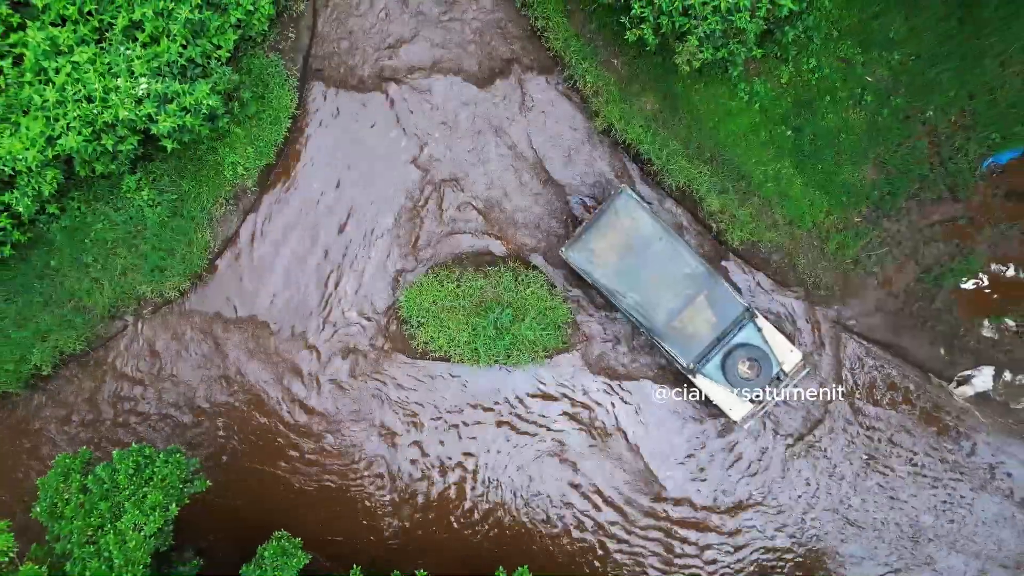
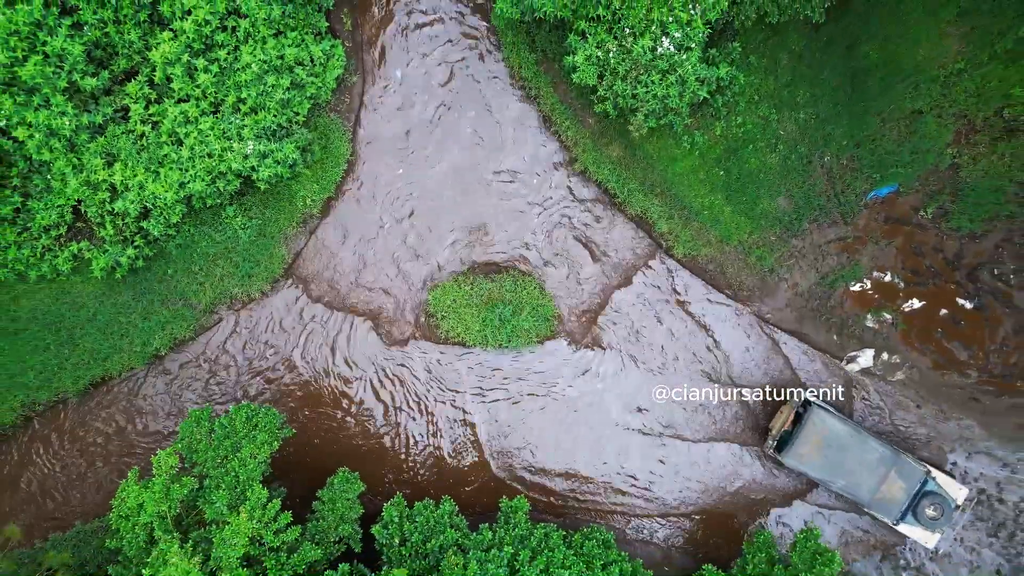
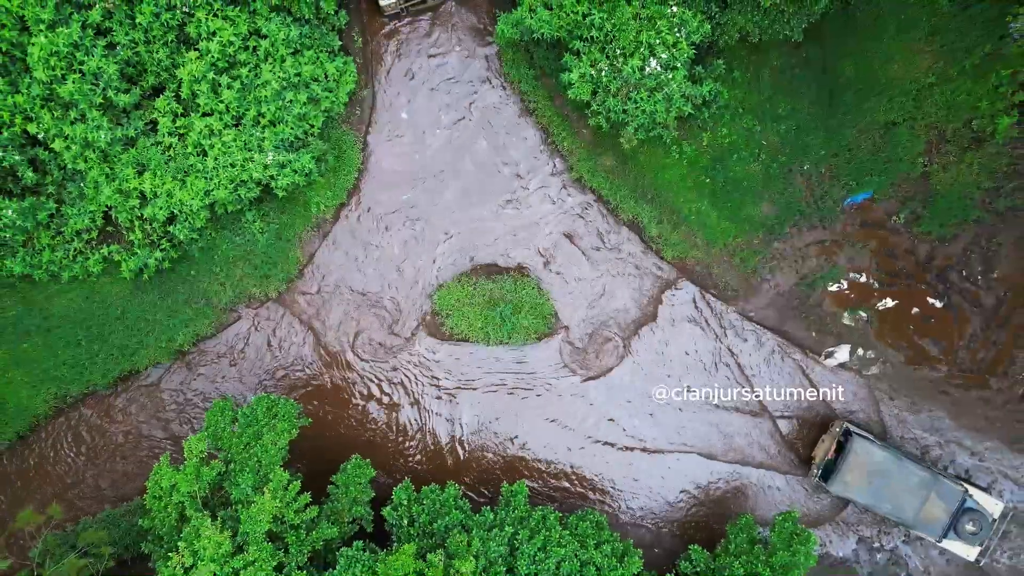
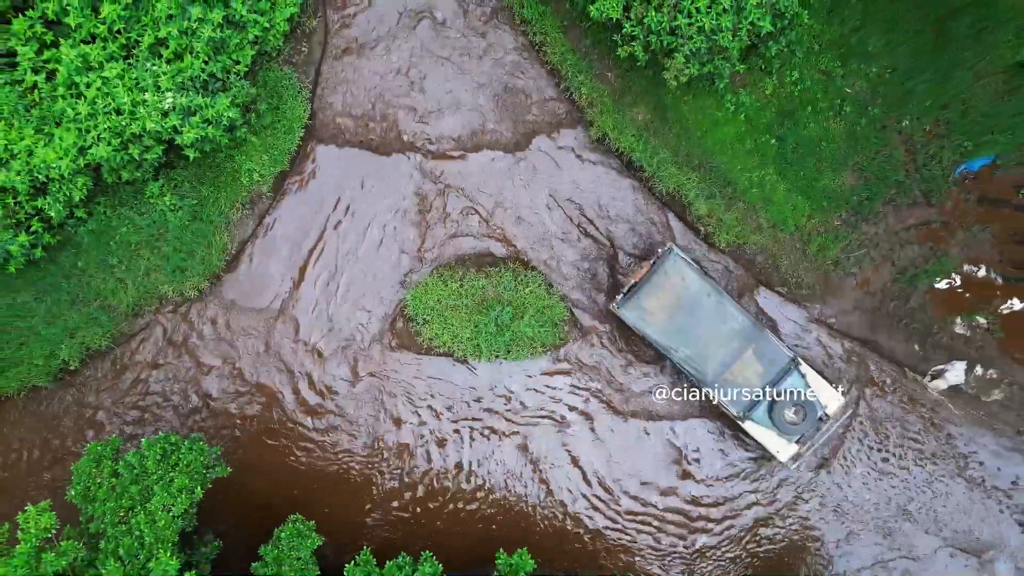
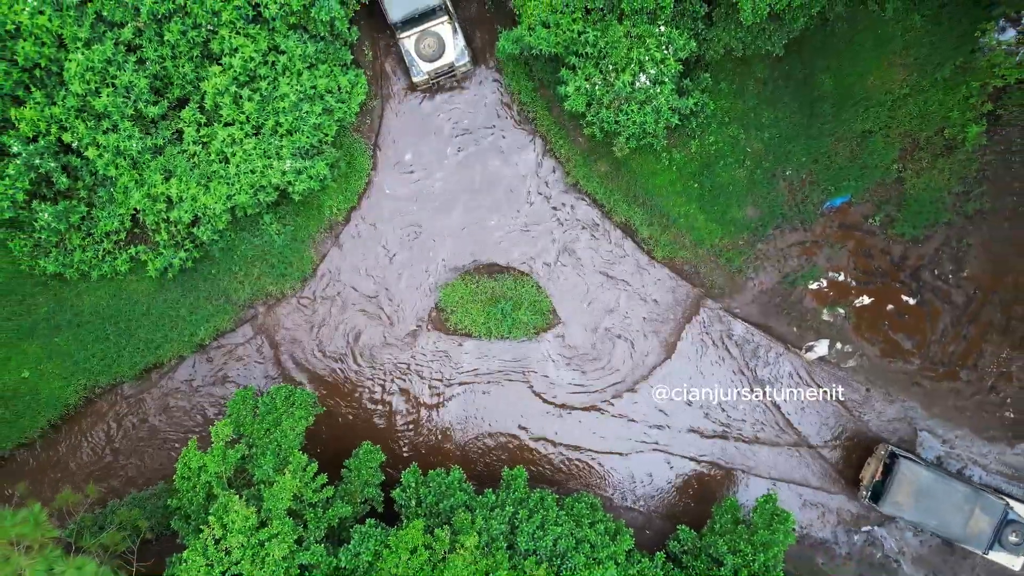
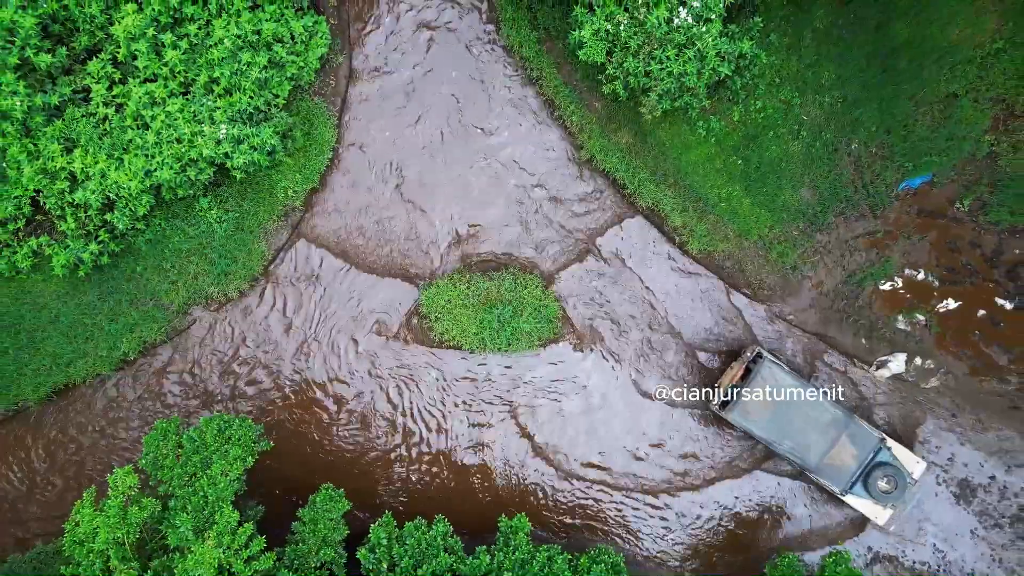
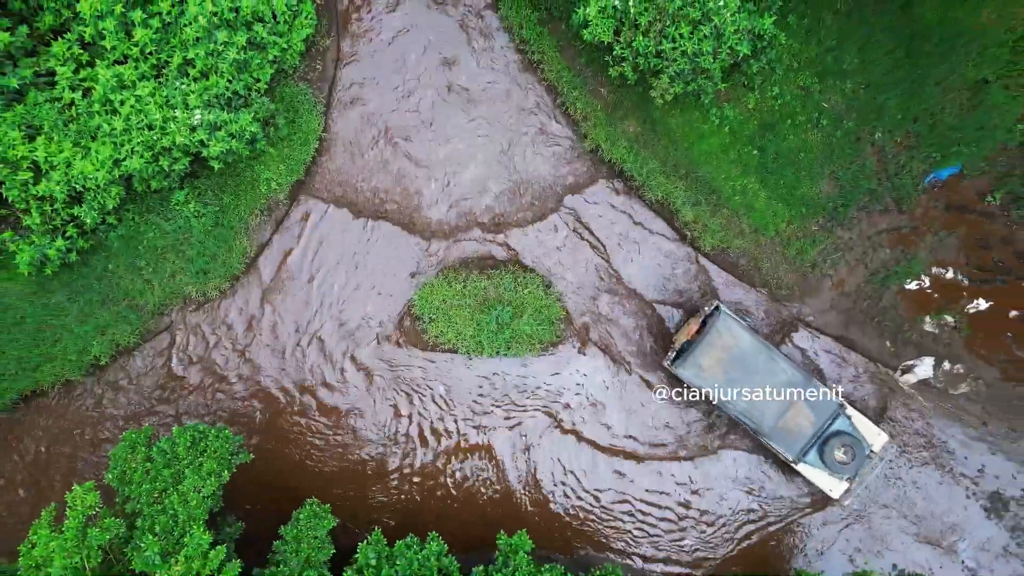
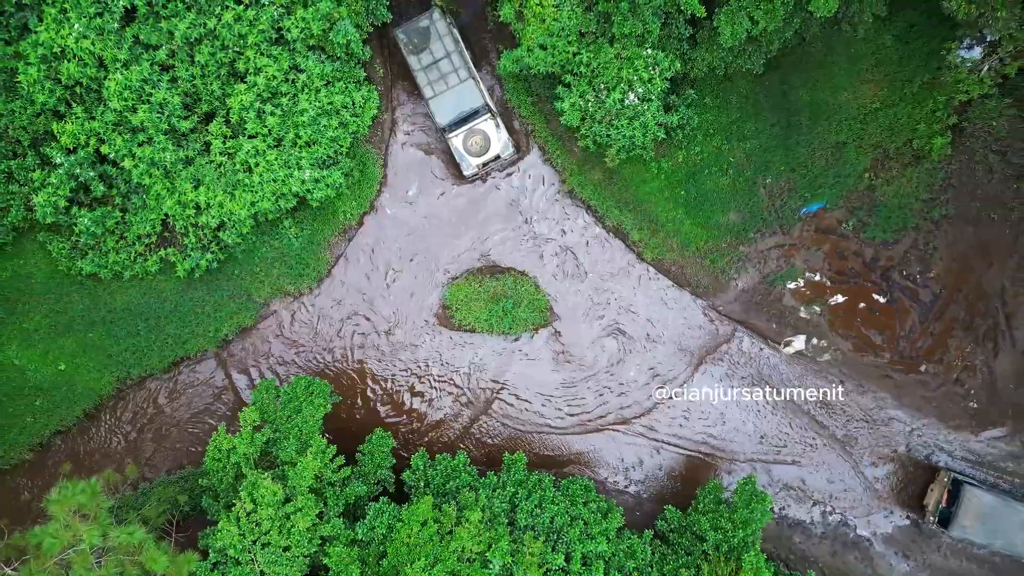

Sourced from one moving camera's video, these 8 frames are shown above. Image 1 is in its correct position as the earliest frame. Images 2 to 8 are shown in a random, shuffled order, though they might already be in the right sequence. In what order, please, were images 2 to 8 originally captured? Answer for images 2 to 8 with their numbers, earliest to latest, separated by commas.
4, 7, 6, 2, 3, 5, 8
